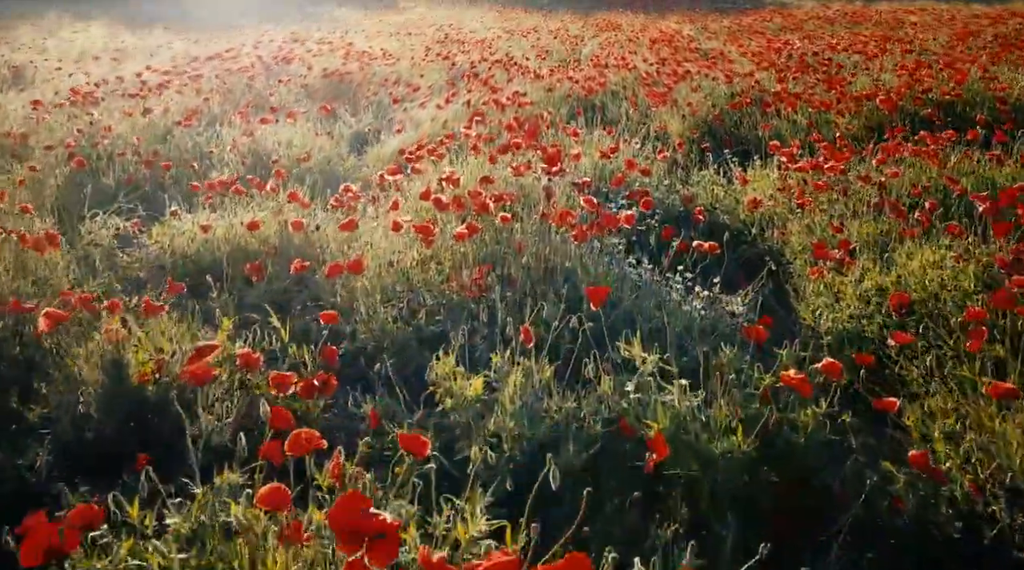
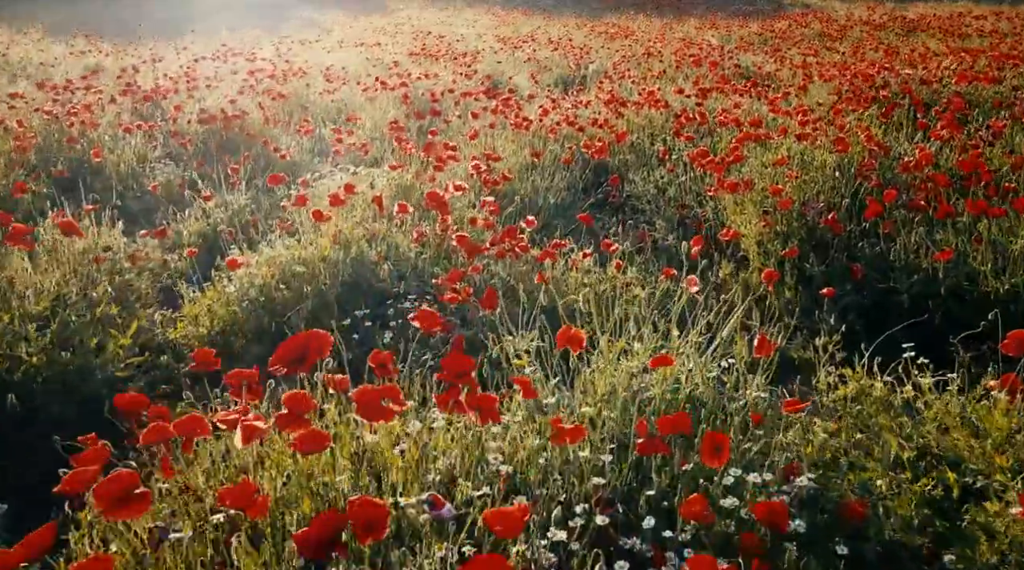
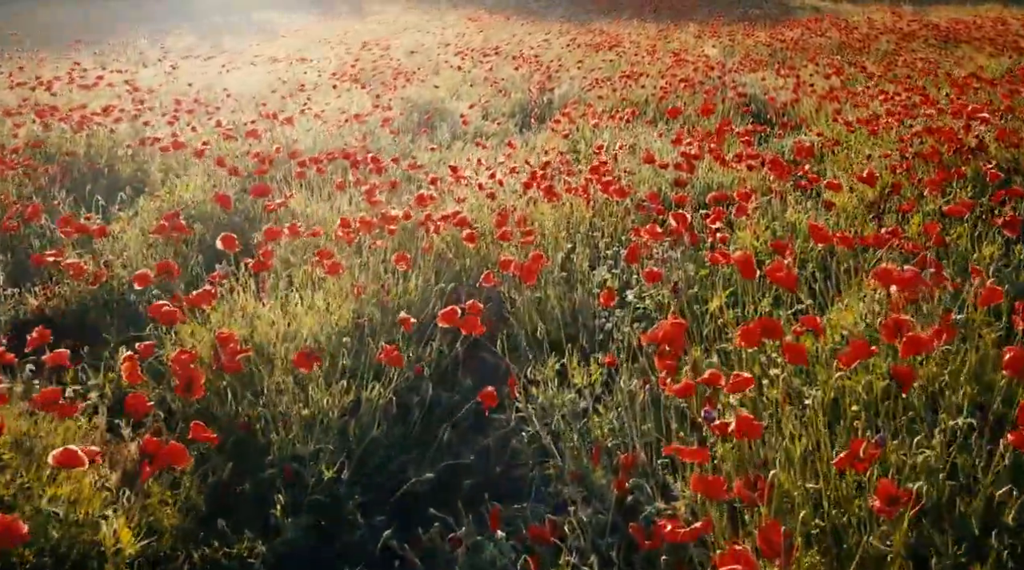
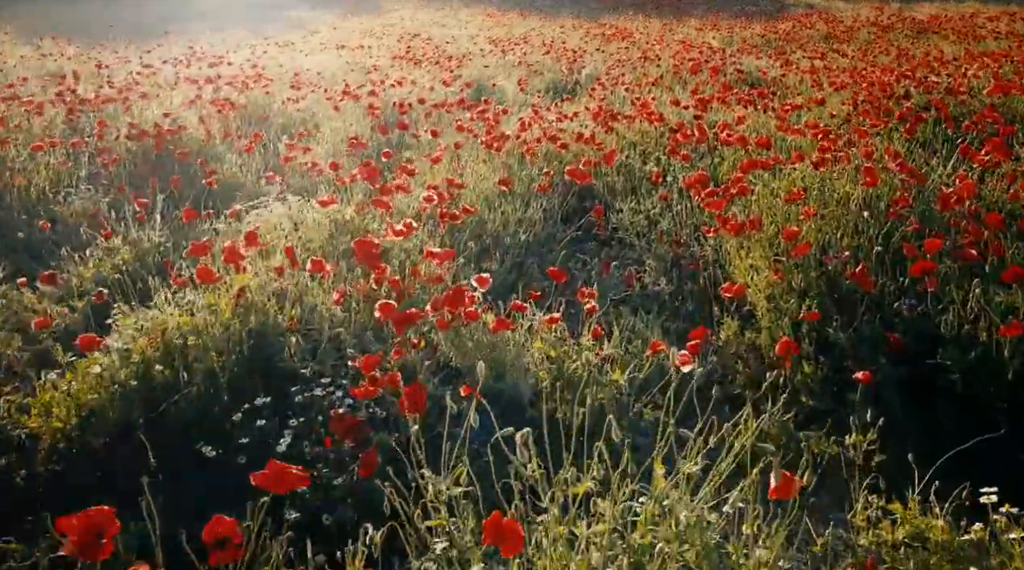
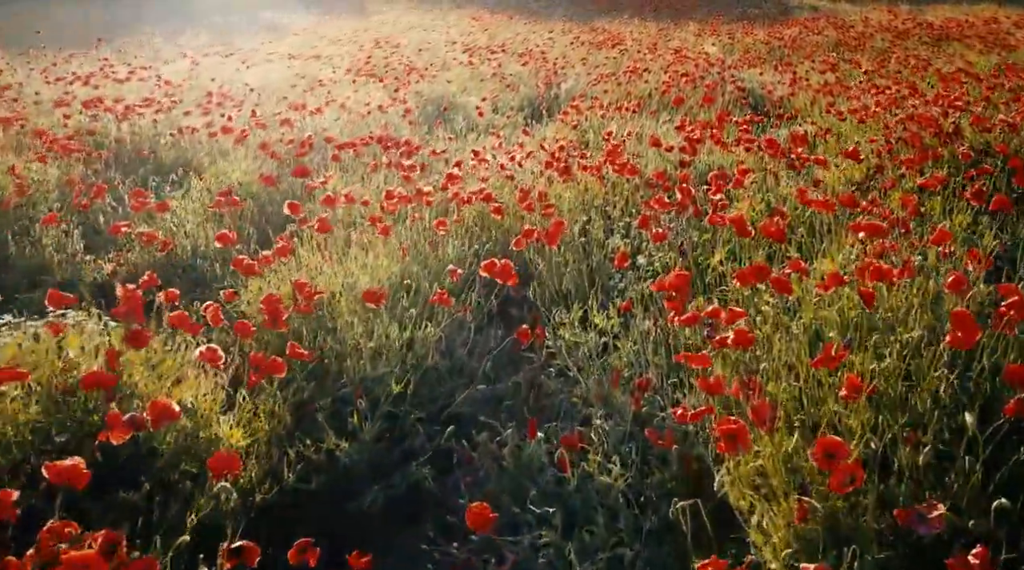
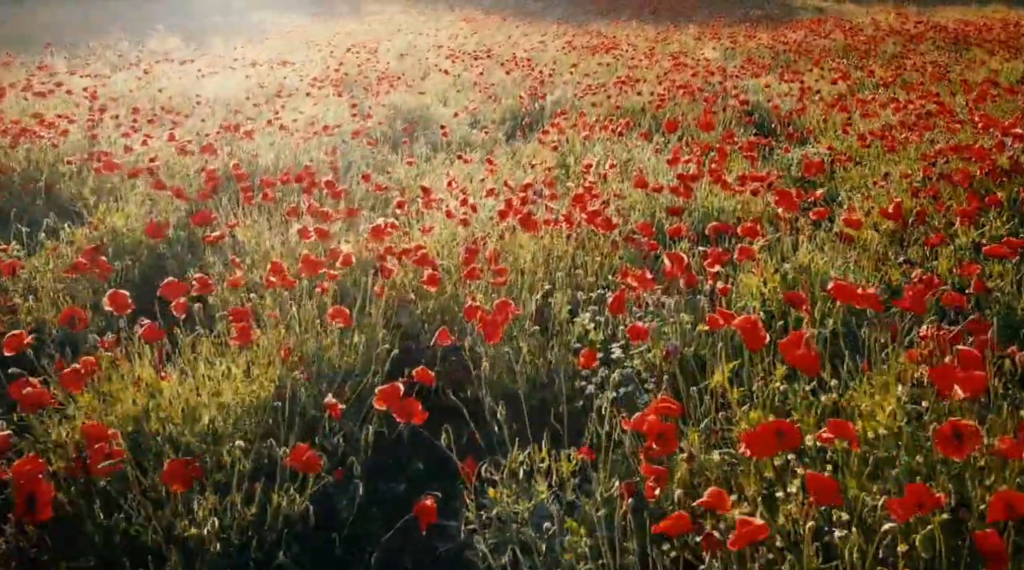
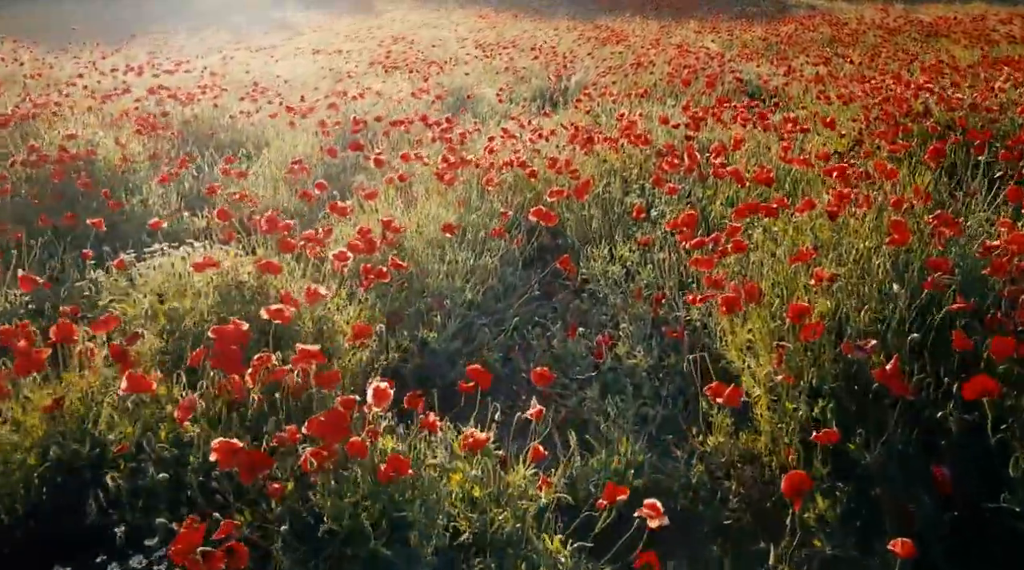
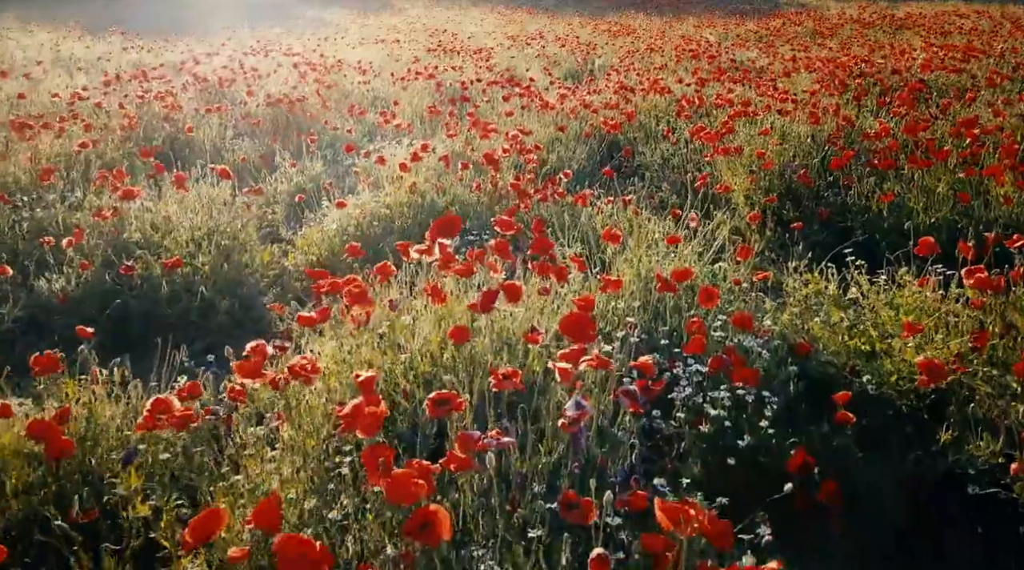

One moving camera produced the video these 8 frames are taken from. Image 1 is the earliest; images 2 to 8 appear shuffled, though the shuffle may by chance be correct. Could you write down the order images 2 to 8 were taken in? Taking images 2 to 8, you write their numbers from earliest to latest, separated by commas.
8, 2, 4, 7, 5, 3, 6
